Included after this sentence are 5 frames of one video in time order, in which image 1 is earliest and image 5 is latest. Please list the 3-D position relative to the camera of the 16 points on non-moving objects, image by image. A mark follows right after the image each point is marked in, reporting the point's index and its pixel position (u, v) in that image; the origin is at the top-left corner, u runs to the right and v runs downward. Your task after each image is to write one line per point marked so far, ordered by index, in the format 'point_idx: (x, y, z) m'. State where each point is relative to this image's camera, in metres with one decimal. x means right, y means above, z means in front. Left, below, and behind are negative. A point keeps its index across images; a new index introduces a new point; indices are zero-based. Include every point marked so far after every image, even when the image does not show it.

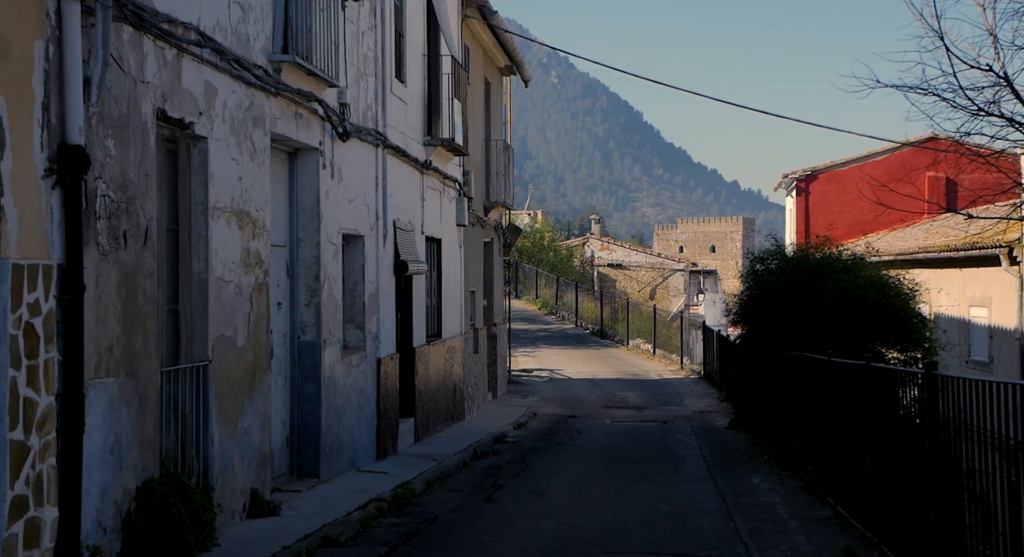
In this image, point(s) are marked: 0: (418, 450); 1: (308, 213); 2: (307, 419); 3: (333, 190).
0: (-1.1, -1.9, +16.1) m
1: (-1.8, +0.6, +12.4) m
2: (-1.8, -1.2, +12.4) m
3: (-1.6, +0.8, +12.9) m
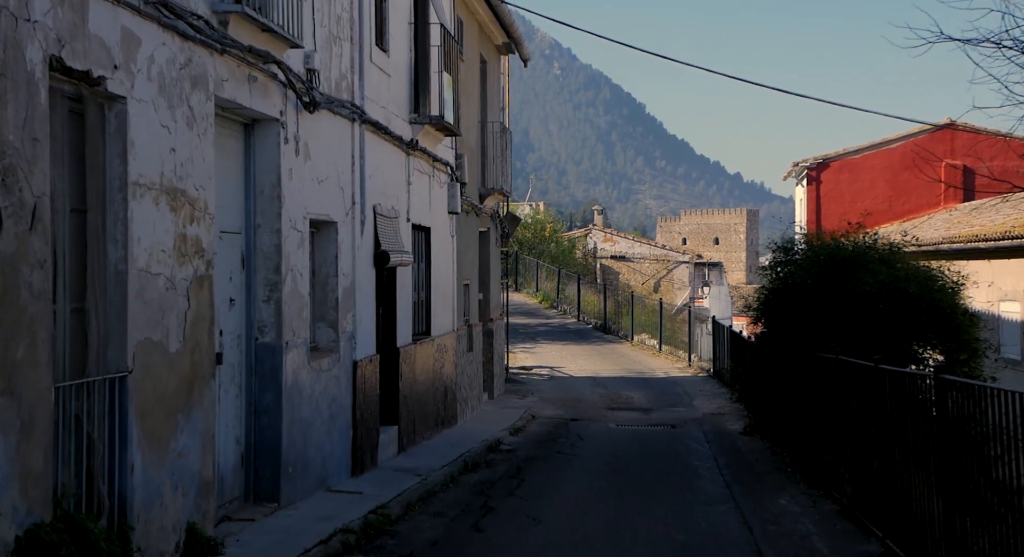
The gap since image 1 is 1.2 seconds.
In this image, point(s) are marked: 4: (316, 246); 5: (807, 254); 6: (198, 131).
0: (-1.1, -1.9, +14.4) m
1: (-1.8, +0.6, +10.7) m
2: (-1.8, -1.2, +10.6) m
3: (-1.7, +0.8, +11.2) m
4: (-1.7, +0.3, +12.5) m
5: (+3.0, +0.3, +14.5) m
6: (-1.9, +0.9, +8.7) m
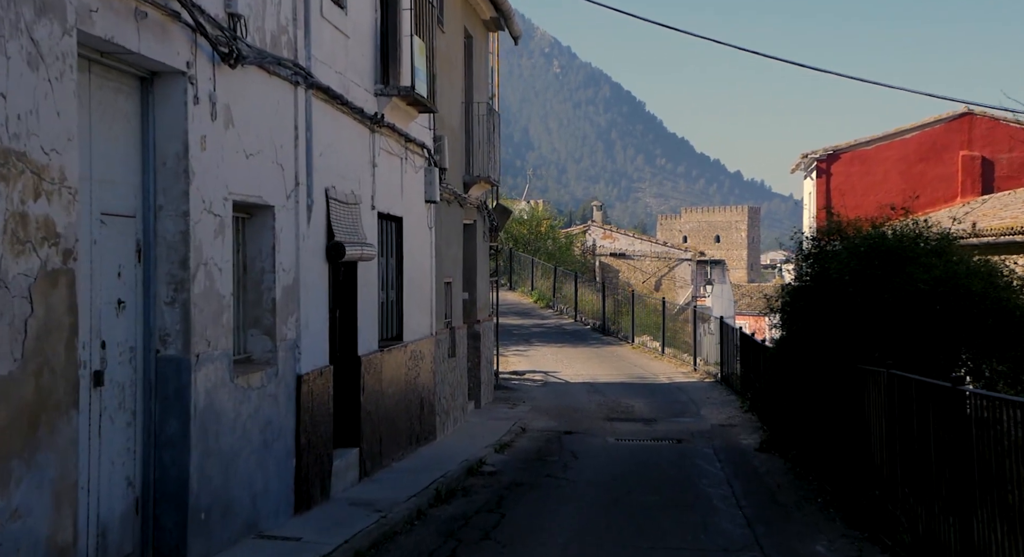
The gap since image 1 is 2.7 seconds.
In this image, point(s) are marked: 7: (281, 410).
0: (-1.3, -1.8, +12.2) m
1: (-2.0, +0.6, +8.4) m
2: (-2.0, -1.1, +8.4) m
3: (-1.8, +0.9, +8.9) m
4: (-1.9, +0.3, +10.3) m
5: (+2.8, +0.3, +12.2) m
6: (-2.1, +0.9, +6.4) m
7: (-1.7, -1.0, +10.4) m
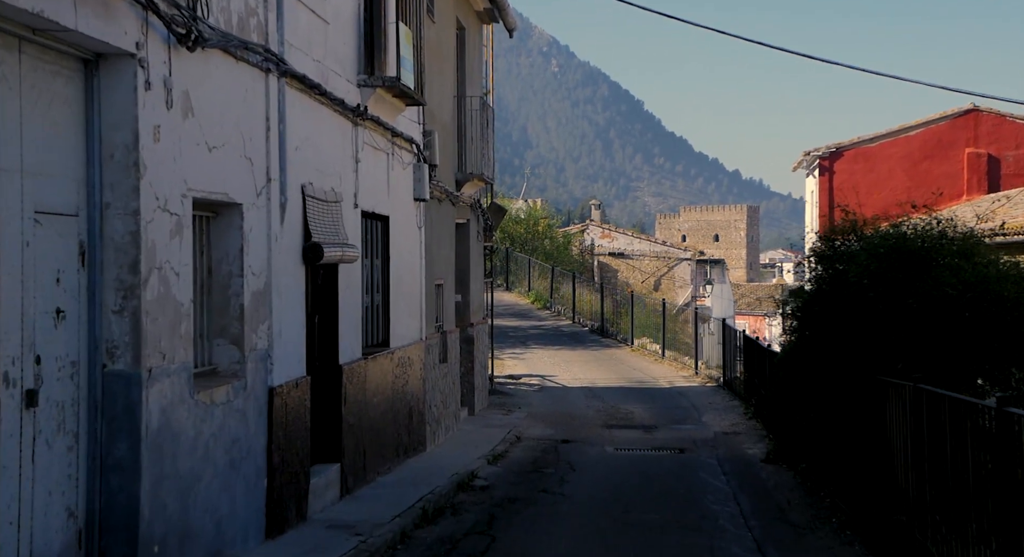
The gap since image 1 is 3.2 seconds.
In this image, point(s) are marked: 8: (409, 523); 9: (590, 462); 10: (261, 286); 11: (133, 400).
0: (-1.4, -1.9, +11.3) m
1: (-2.1, +0.6, +7.5) m
2: (-2.1, -1.2, +7.5) m
3: (-1.9, +0.8, +8.1) m
4: (-2.0, +0.3, +9.4) m
5: (+2.7, +0.3, +11.3) m
6: (-2.1, +0.9, +5.6) m
7: (-1.7, -1.0, +9.5) m
8: (-0.8, -1.9, +11.3) m
9: (+0.9, -2.1, +16.7) m
10: (-1.7, -0.1, +9.9) m
11: (-2.0, -0.6, +7.5) m
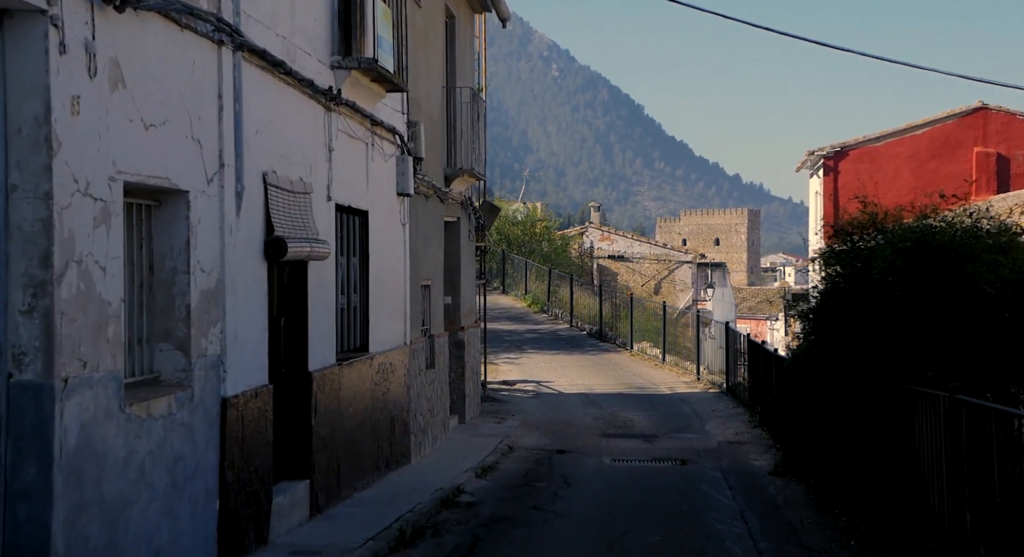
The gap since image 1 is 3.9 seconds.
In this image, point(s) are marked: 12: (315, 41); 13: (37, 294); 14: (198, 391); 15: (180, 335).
0: (-1.5, -1.8, +10.2) m
1: (-2.2, +0.6, +6.4) m
2: (-2.2, -1.1, +6.4) m
3: (-2.0, +0.9, +7.0) m
4: (-2.1, +0.3, +8.3) m
5: (+2.6, +0.3, +10.2) m
6: (-2.3, +0.9, +4.5) m
7: (-1.9, -1.0, +8.4) m
8: (-0.9, -1.9, +10.2) m
9: (+0.8, -2.1, +15.6) m
10: (-1.8, 0.0, +8.8) m
11: (-2.1, -0.6, +6.4) m
12: (-1.6, +1.9, +11.5) m
13: (-2.1, -0.1, +6.4) m
14: (-1.9, -0.7, +8.5) m
15: (-1.9, -0.3, +8.3) m
